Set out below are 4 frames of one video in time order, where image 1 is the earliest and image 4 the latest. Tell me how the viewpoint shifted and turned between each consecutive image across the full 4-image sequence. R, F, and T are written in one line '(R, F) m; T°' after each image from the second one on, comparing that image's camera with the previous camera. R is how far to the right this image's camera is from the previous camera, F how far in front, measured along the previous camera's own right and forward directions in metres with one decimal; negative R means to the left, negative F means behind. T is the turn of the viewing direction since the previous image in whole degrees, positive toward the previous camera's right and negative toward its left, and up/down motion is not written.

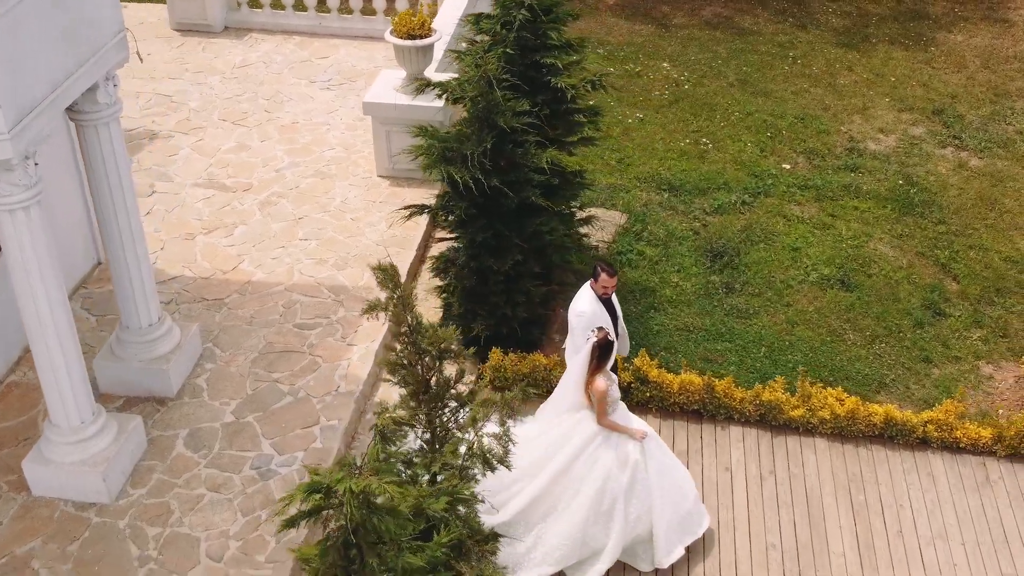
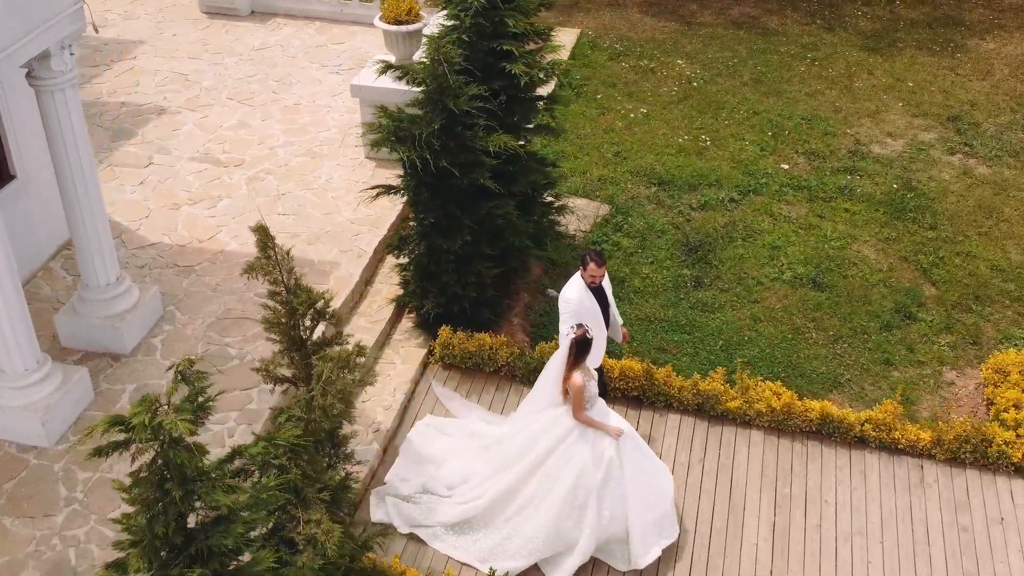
(+0.9, -0.1) m; -4°
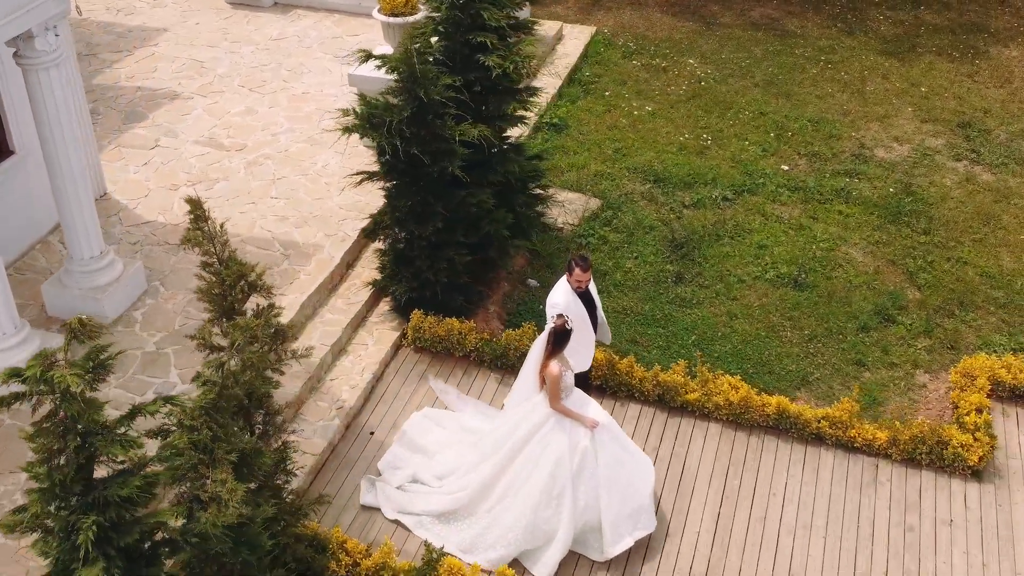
(+0.6, -0.1) m; -3°
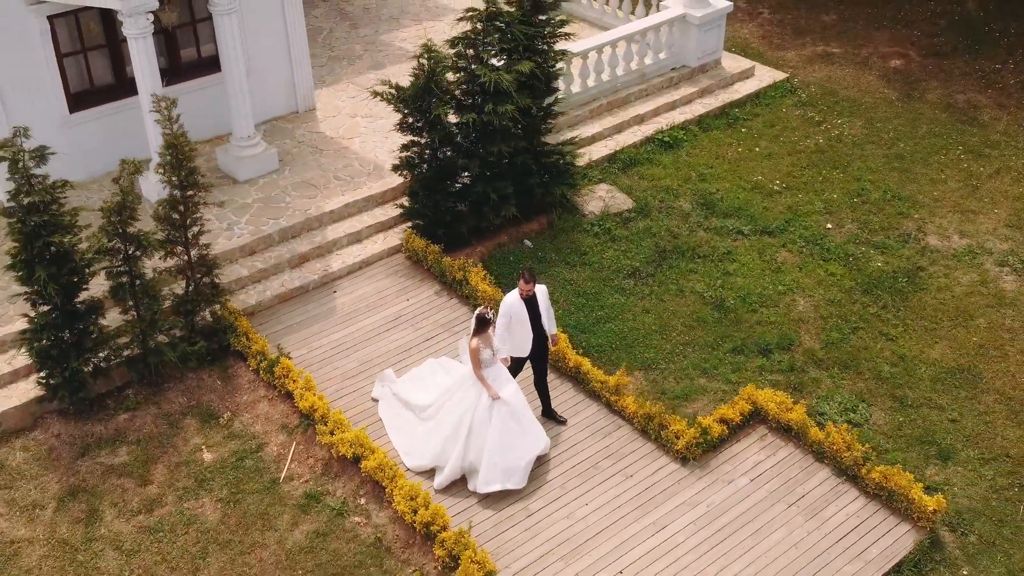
(+5.2, -1.6) m; -27°
